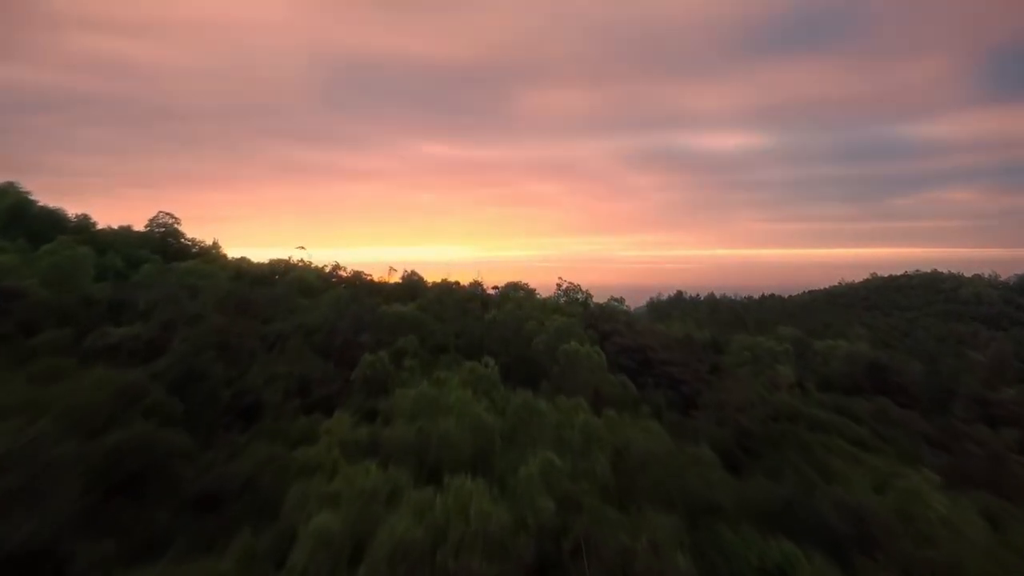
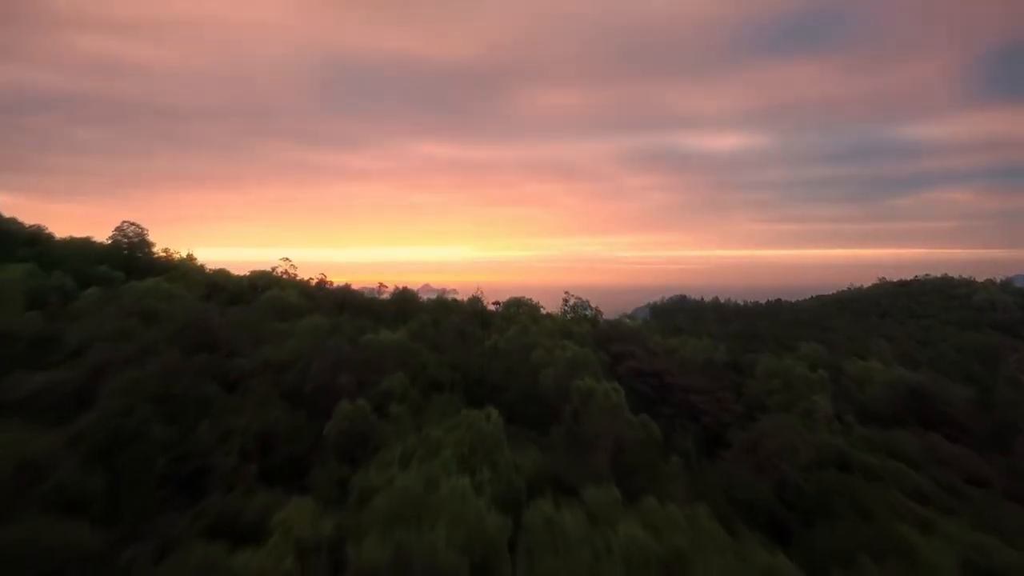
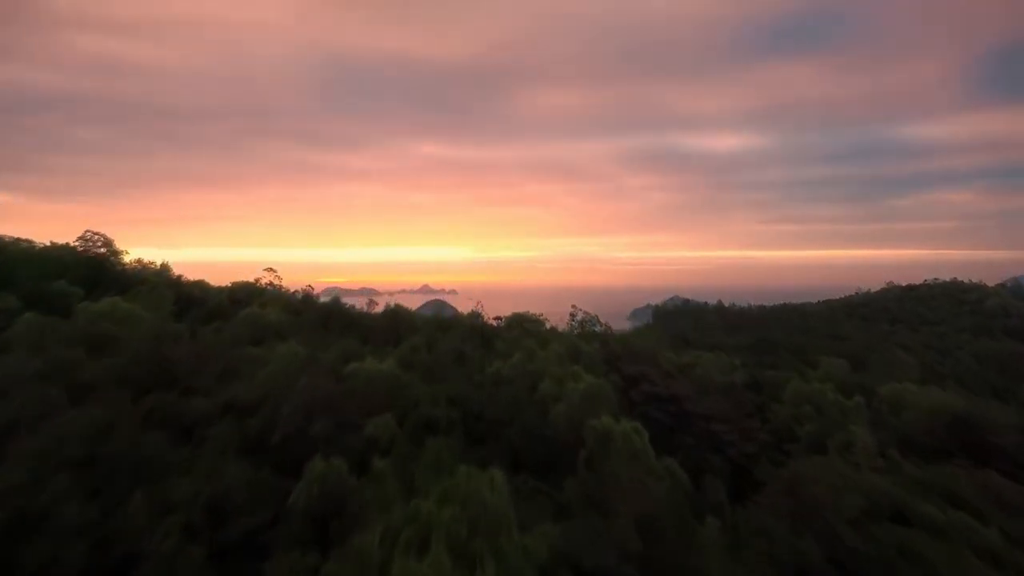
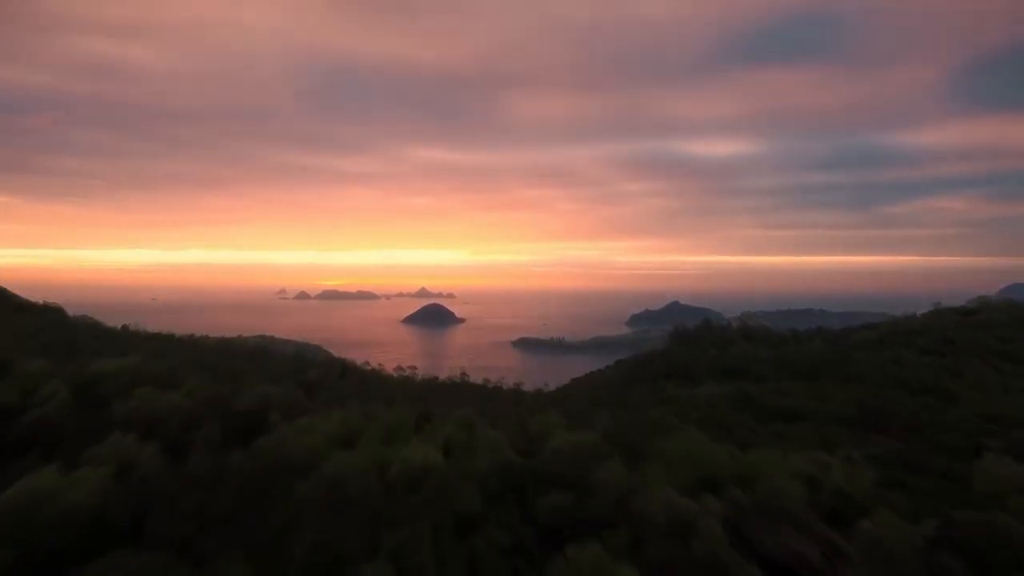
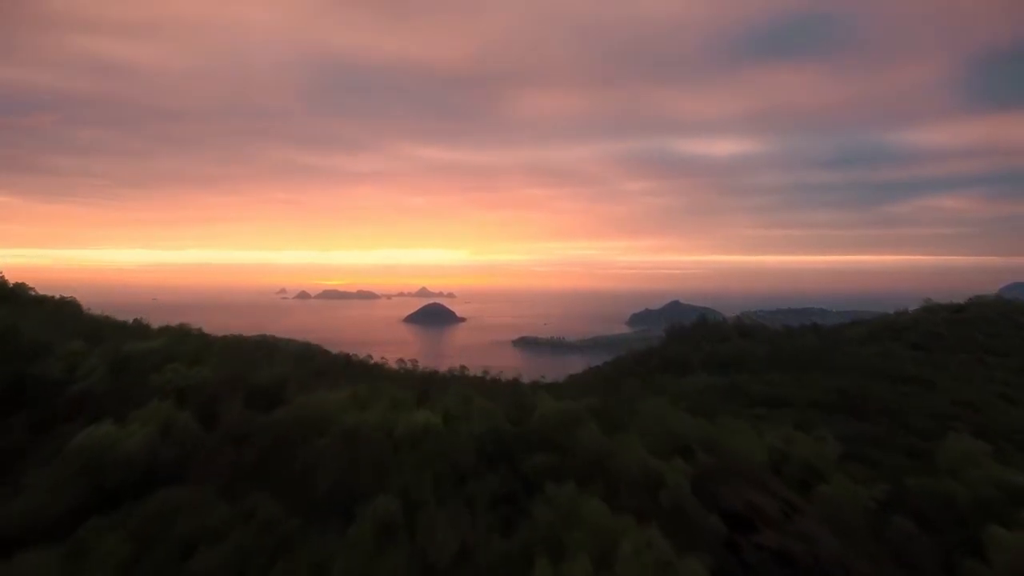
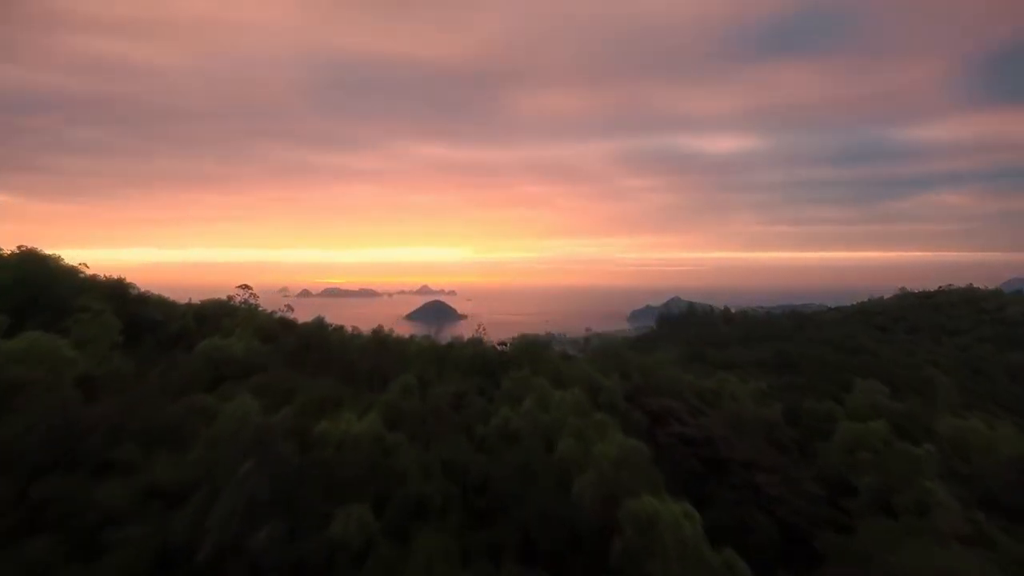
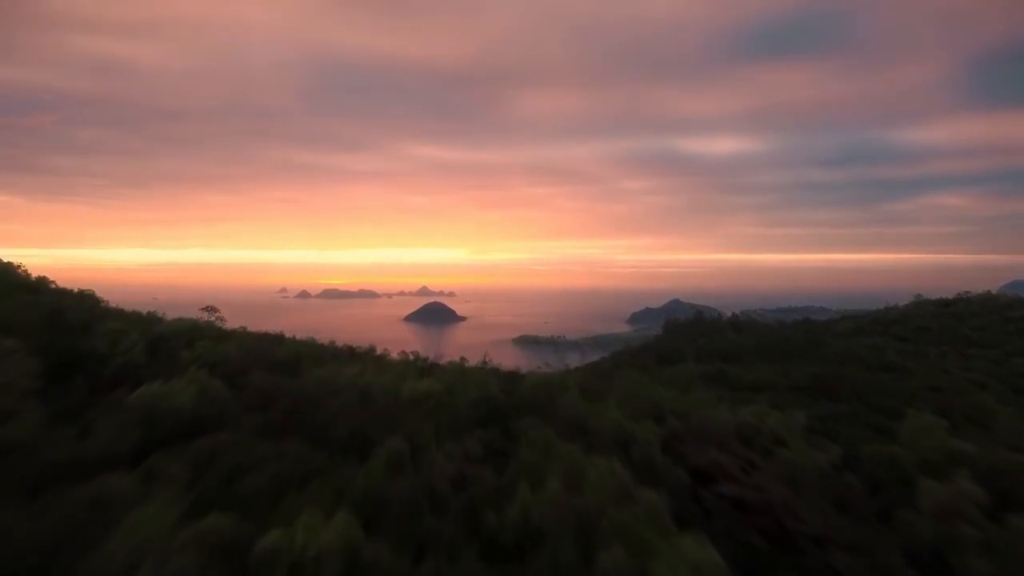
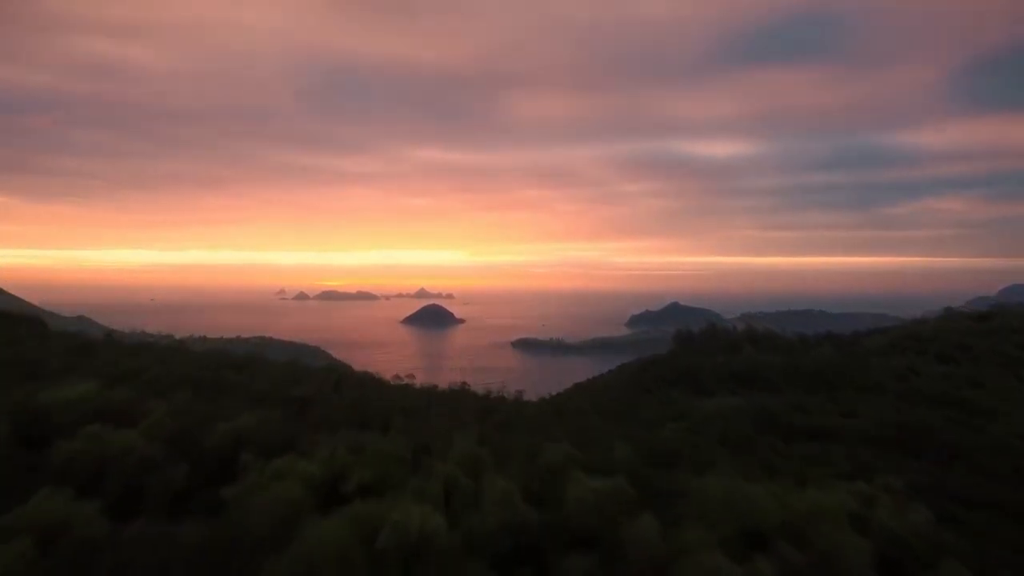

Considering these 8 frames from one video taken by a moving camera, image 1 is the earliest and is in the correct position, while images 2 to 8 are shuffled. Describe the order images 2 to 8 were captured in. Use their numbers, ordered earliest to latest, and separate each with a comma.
2, 3, 6, 7, 5, 4, 8
